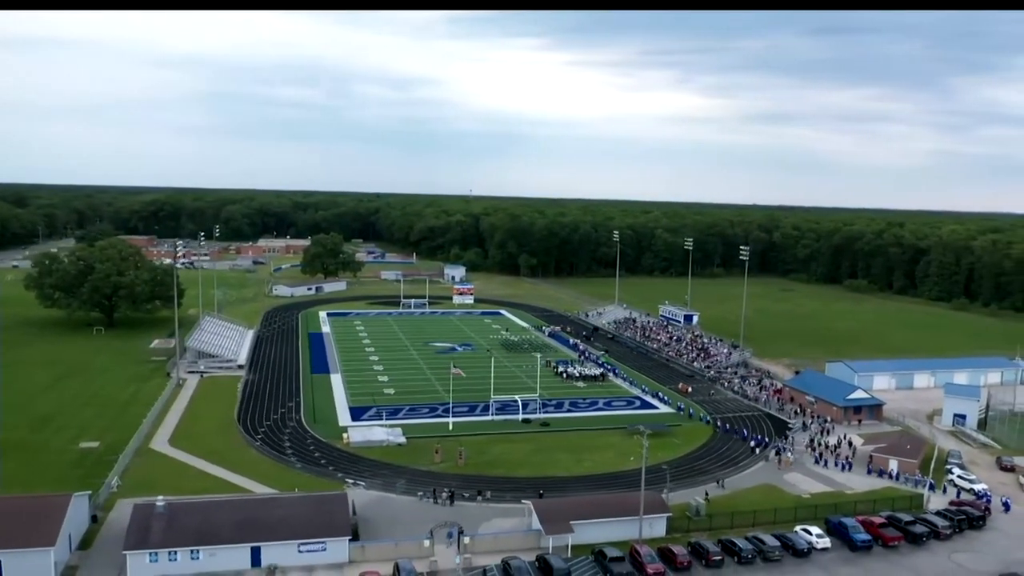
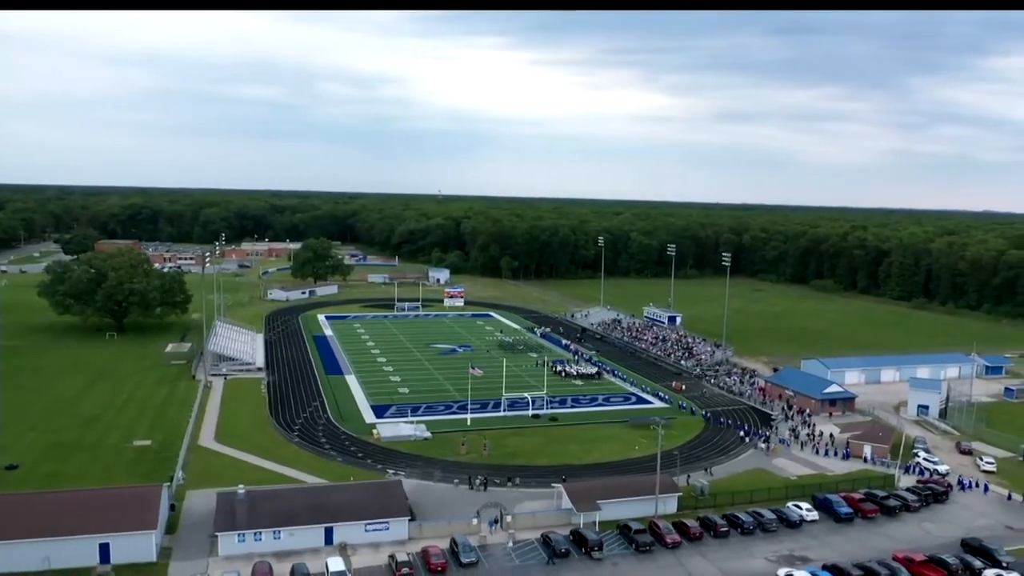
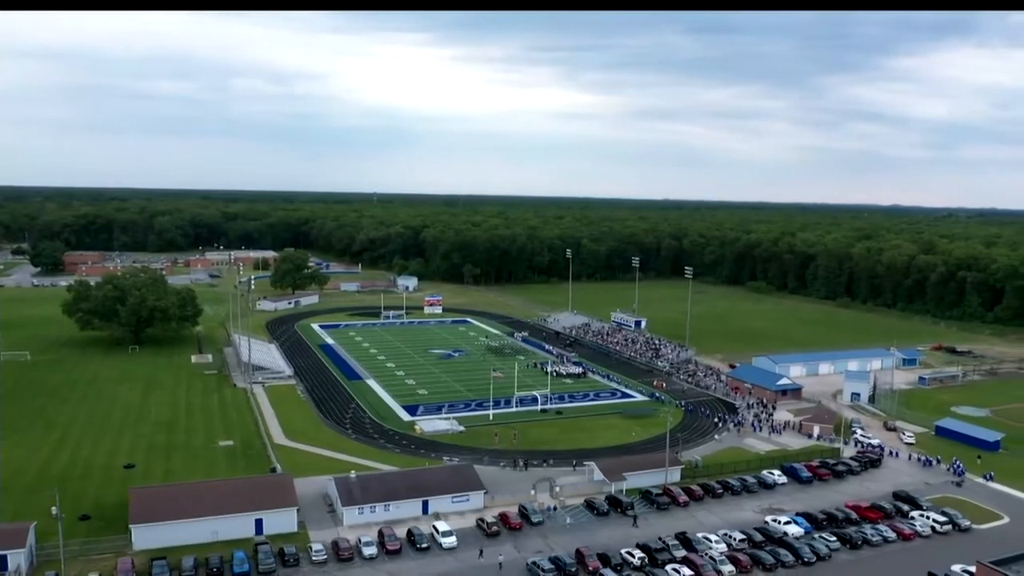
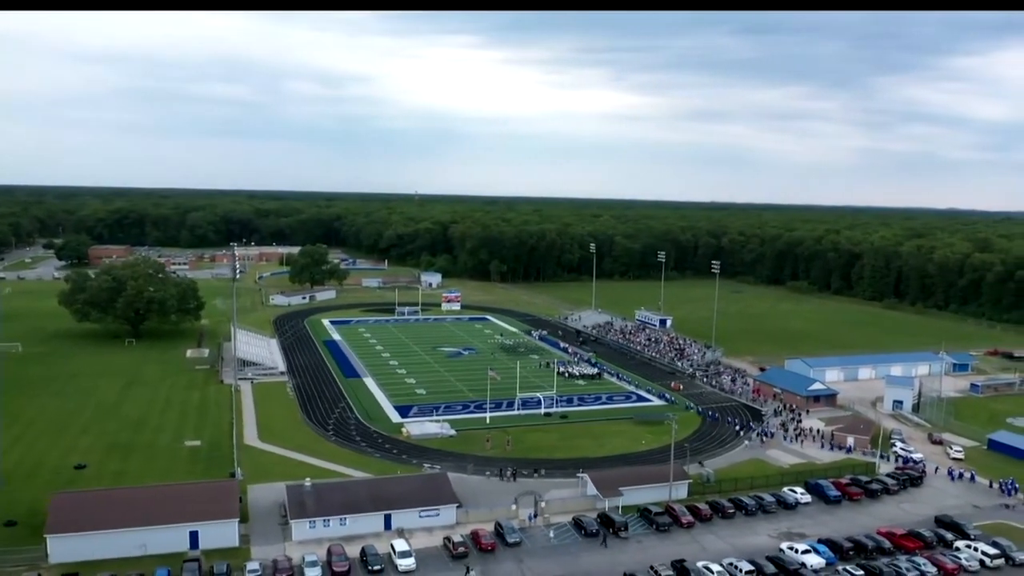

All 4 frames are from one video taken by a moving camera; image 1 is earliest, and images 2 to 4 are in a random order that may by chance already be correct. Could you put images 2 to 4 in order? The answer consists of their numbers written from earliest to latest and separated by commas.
2, 4, 3
